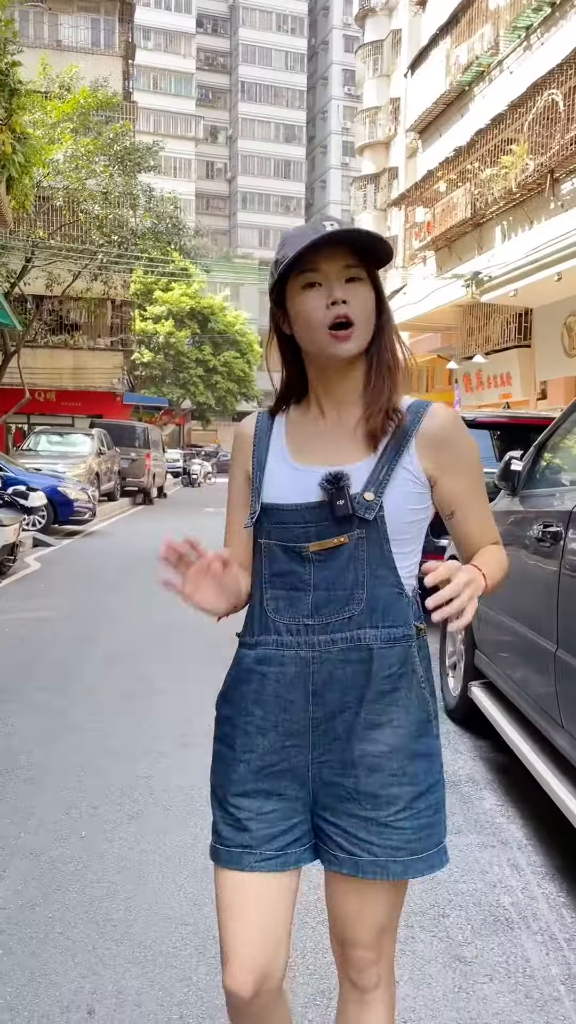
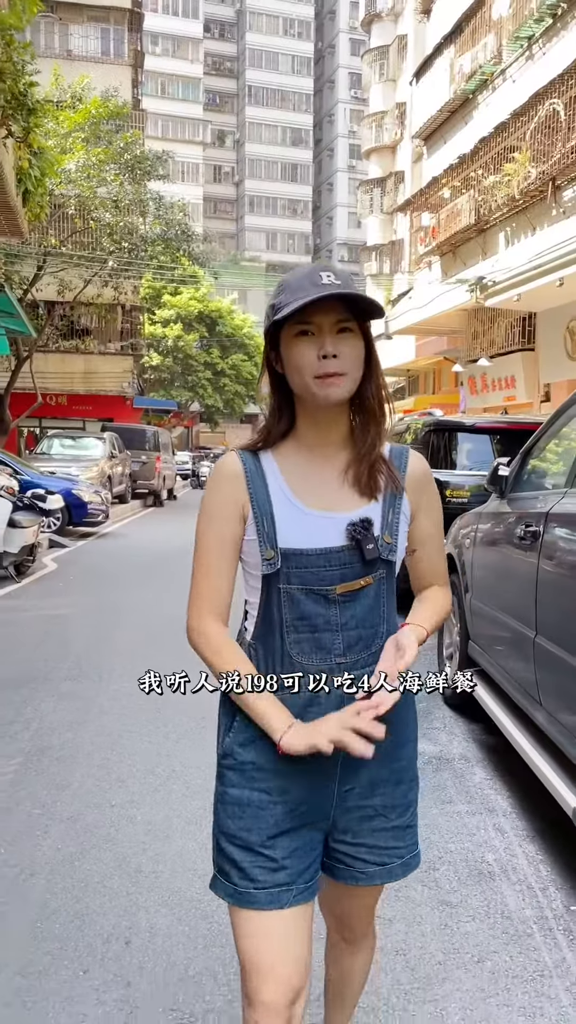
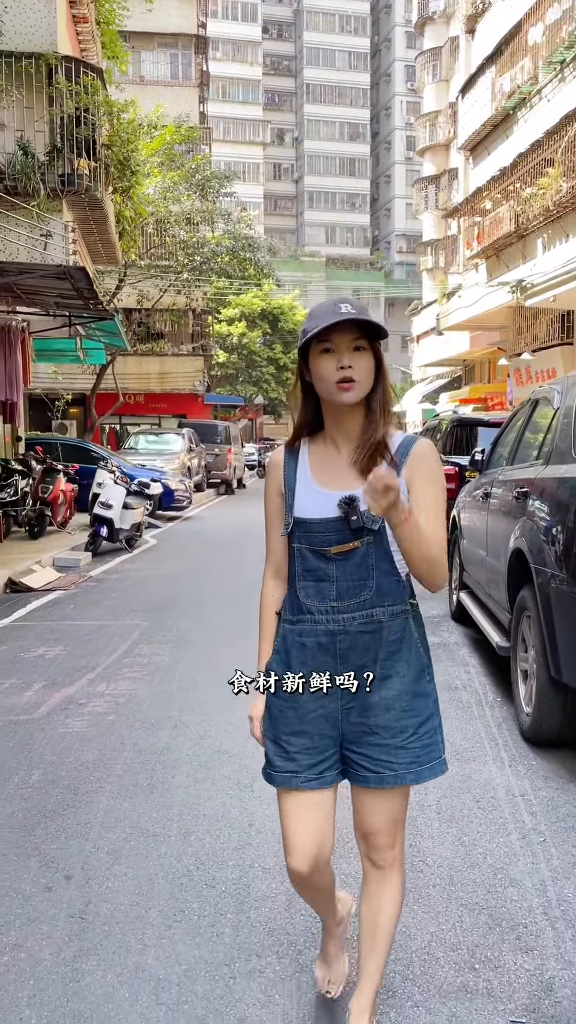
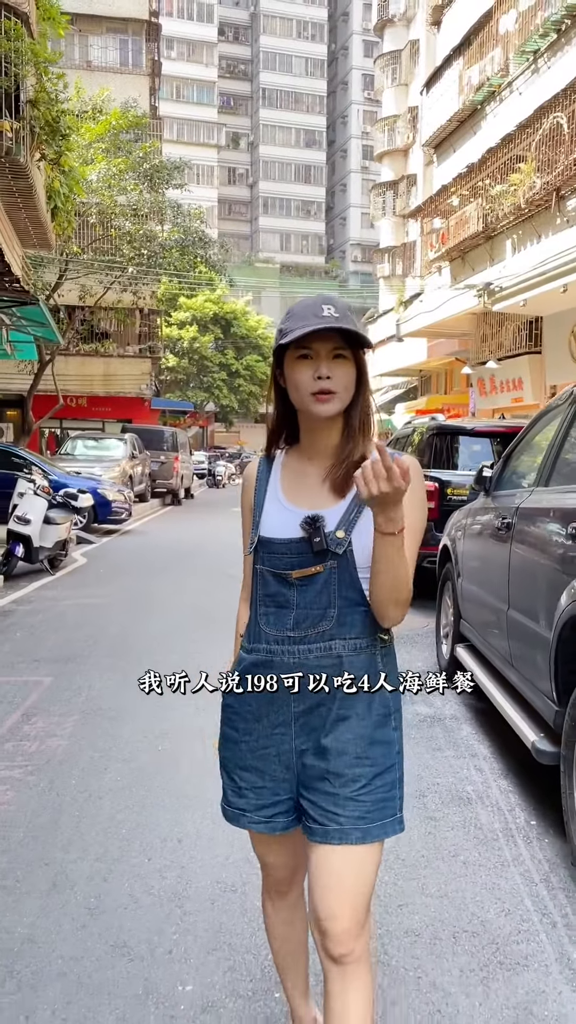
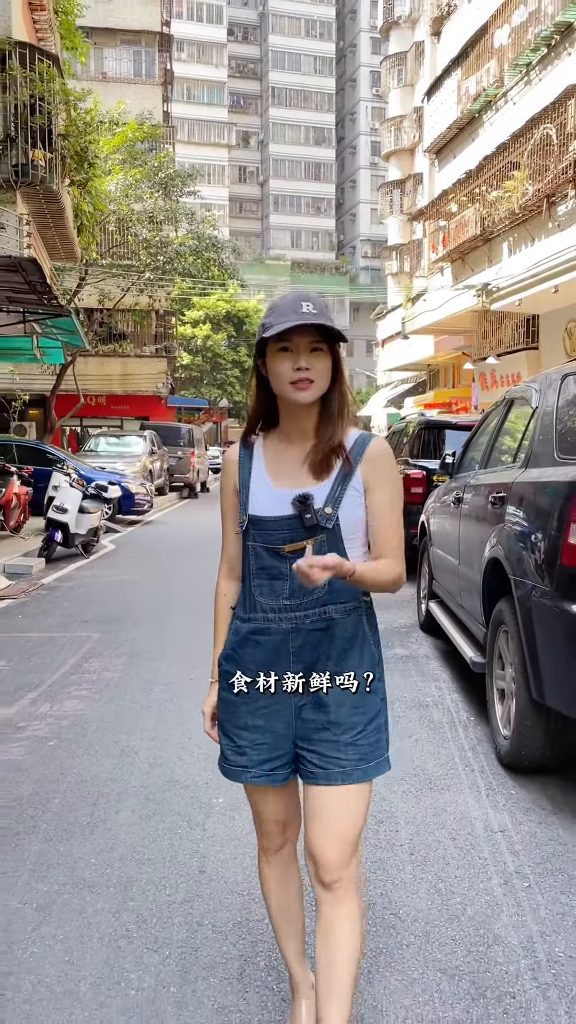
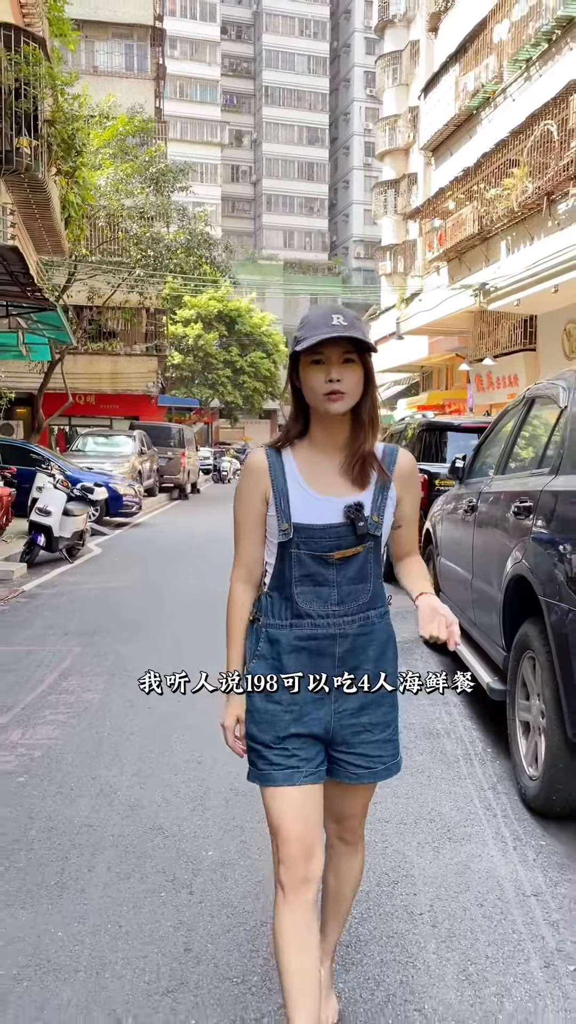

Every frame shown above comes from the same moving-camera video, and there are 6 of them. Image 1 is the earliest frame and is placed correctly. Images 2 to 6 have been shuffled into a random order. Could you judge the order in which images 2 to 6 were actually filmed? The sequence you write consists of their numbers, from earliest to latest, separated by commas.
2, 4, 6, 5, 3
